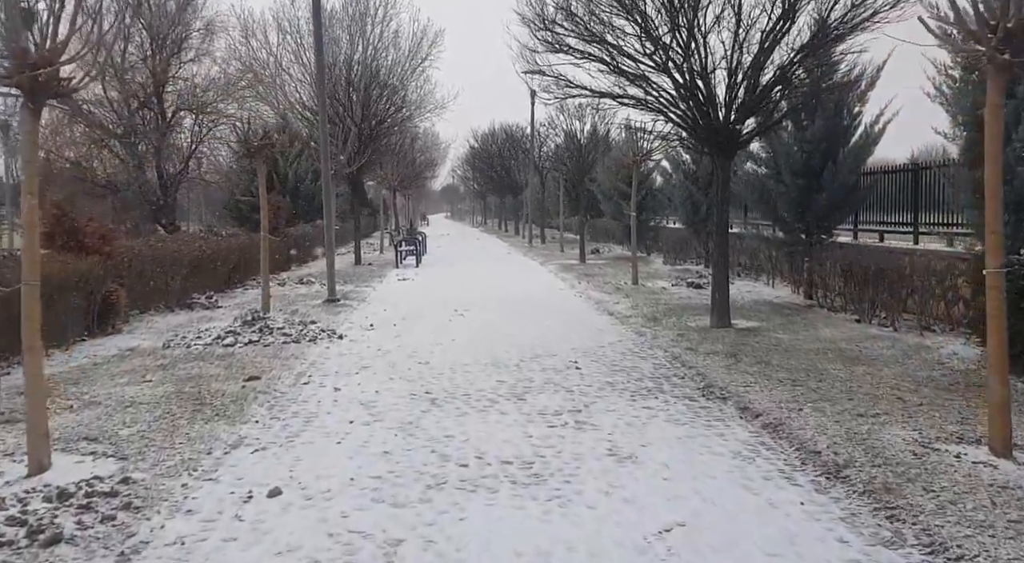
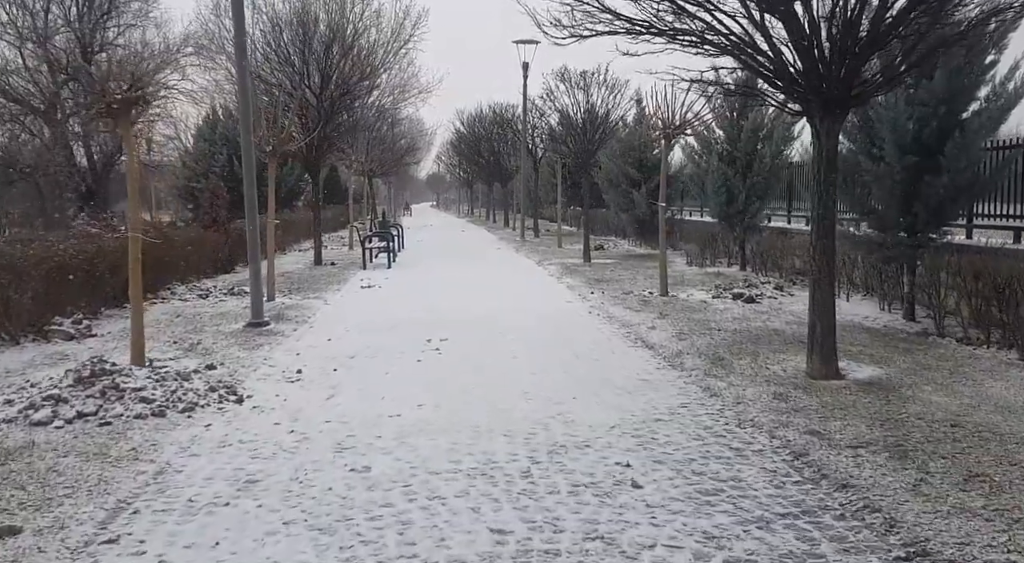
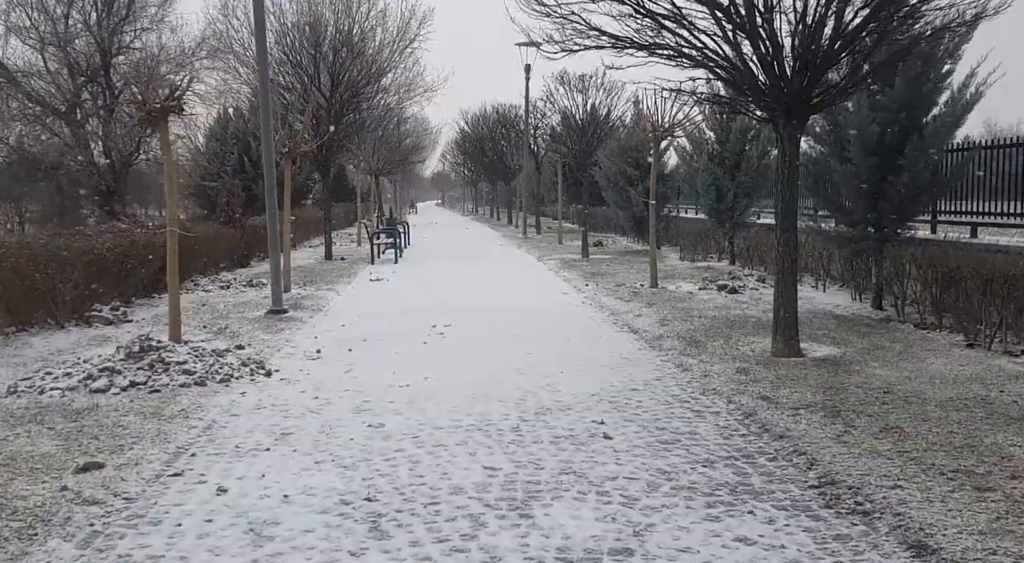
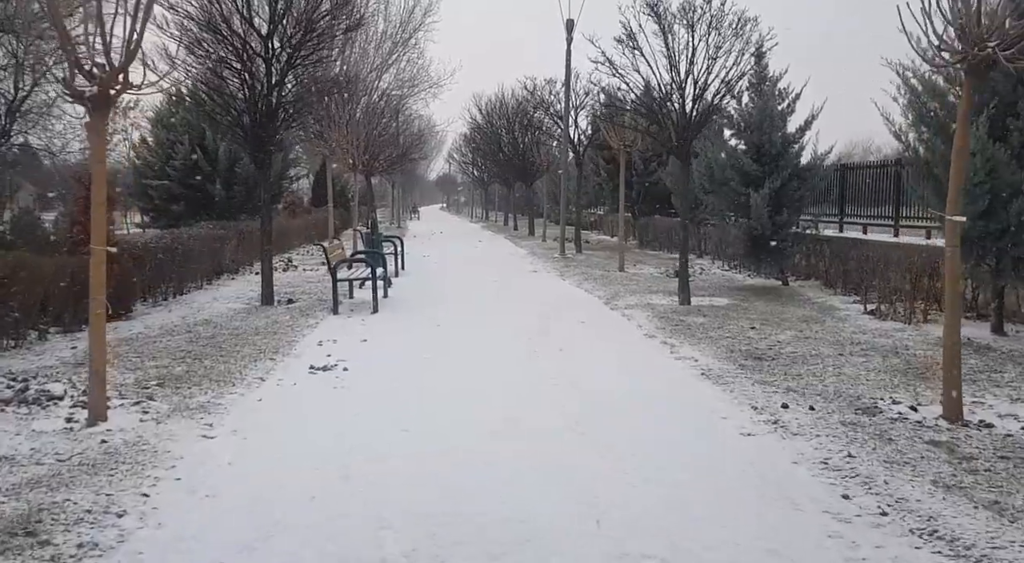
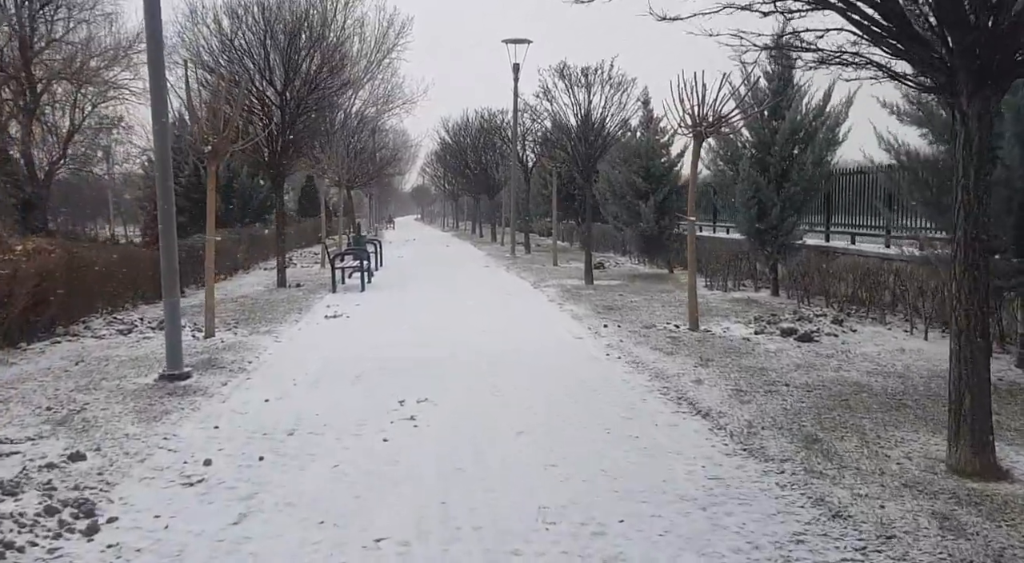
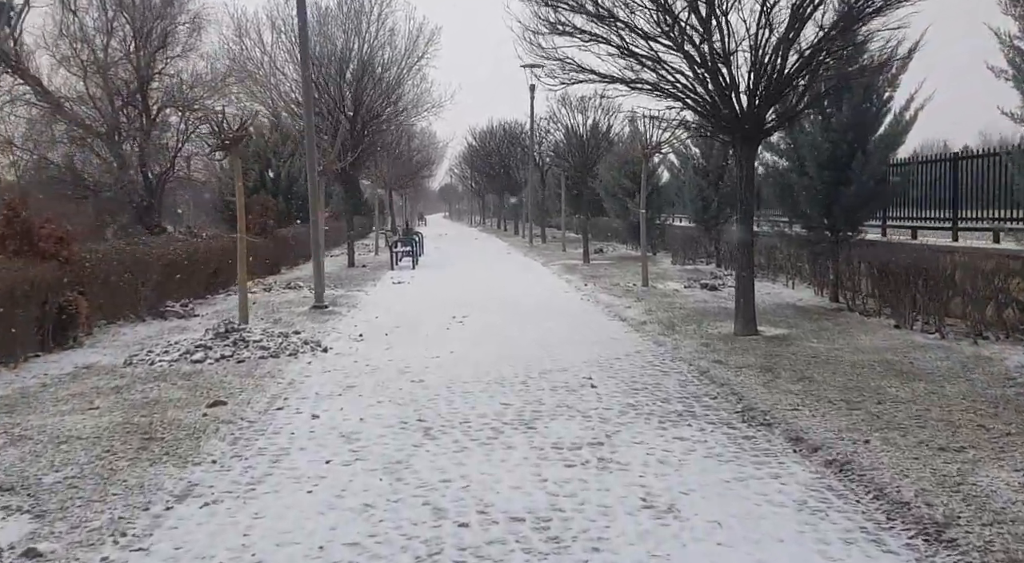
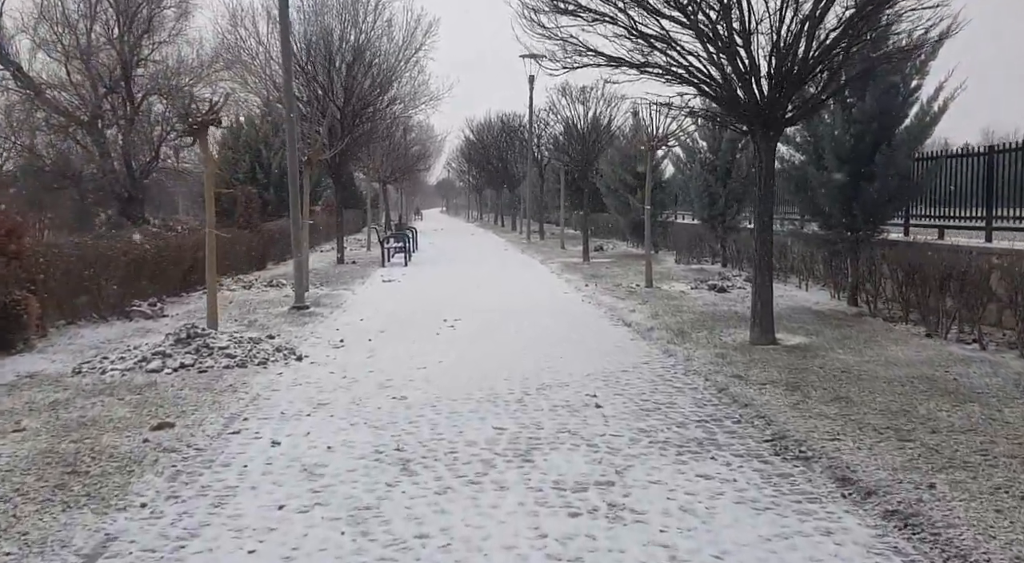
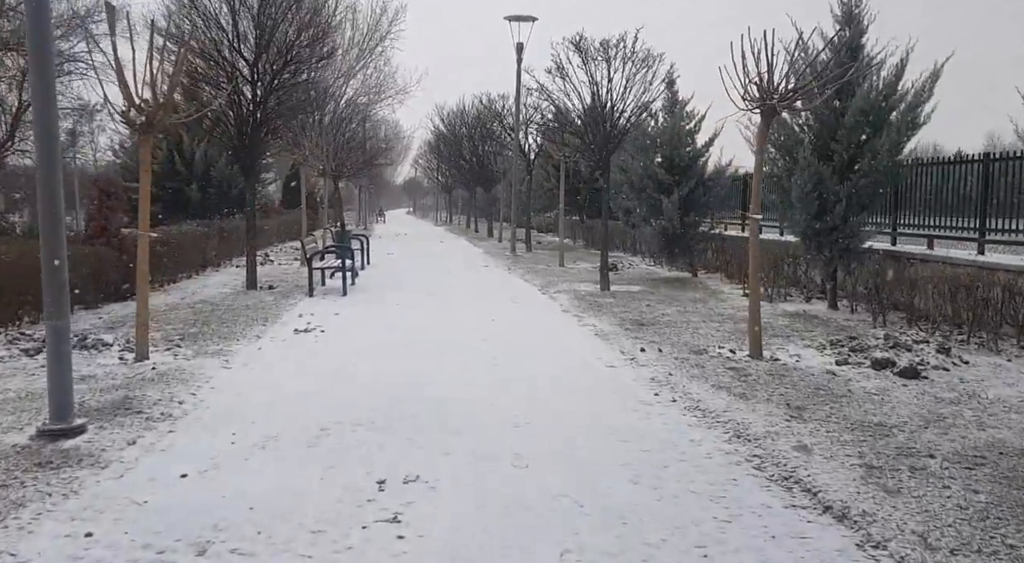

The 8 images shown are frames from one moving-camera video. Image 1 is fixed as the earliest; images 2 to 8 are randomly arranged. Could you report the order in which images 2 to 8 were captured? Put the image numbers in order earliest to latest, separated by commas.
6, 7, 3, 2, 5, 8, 4
